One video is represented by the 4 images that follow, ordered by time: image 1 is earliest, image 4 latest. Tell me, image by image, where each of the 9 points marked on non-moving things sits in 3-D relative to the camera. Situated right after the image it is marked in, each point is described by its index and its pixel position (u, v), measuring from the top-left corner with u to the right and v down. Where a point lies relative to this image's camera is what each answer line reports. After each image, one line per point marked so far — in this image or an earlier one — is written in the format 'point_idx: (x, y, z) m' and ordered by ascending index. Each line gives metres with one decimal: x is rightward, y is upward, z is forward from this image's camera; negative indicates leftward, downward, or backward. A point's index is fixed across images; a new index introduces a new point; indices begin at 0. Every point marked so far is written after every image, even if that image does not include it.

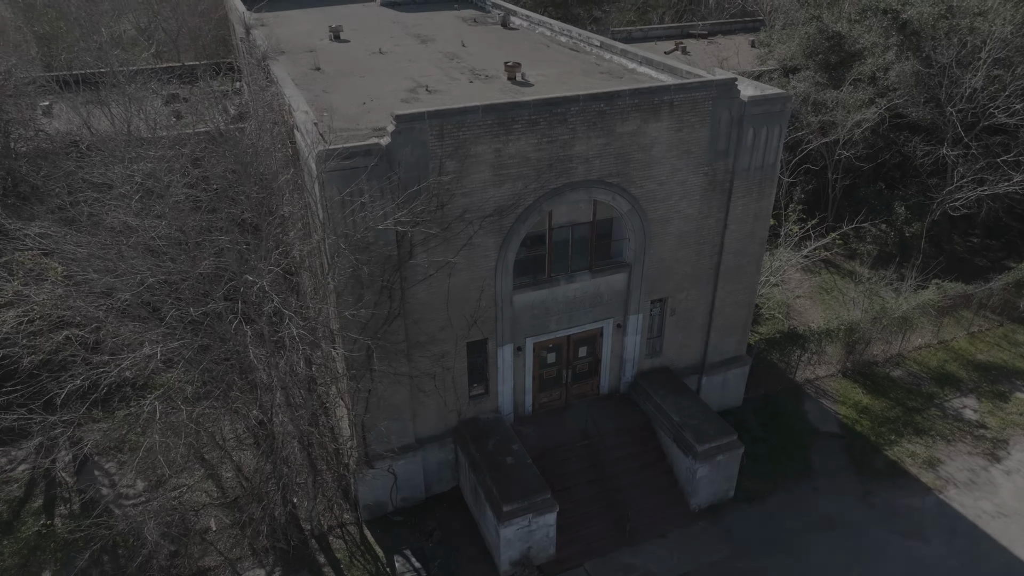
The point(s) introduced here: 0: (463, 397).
0: (-1.1, -2.4, +14.3) m
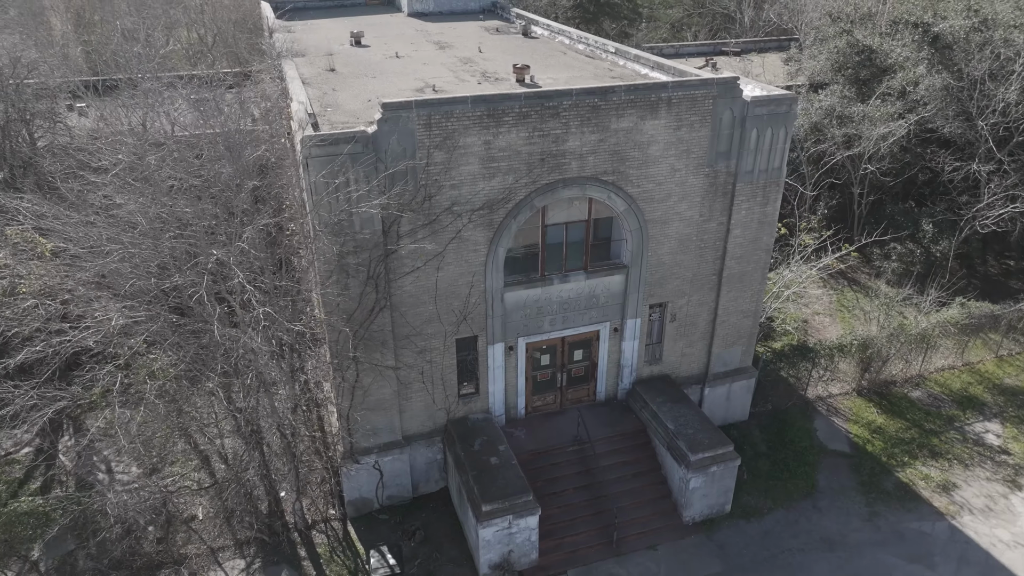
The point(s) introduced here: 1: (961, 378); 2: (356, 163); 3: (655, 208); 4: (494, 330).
0: (-1.3, -2.4, +14.1) m
1: (+13.5, -2.7, +19.1) m
2: (-2.7, +2.2, +11.0) m
3: (+3.1, +1.7, +13.6) m
4: (-0.4, -0.9, +13.7) m
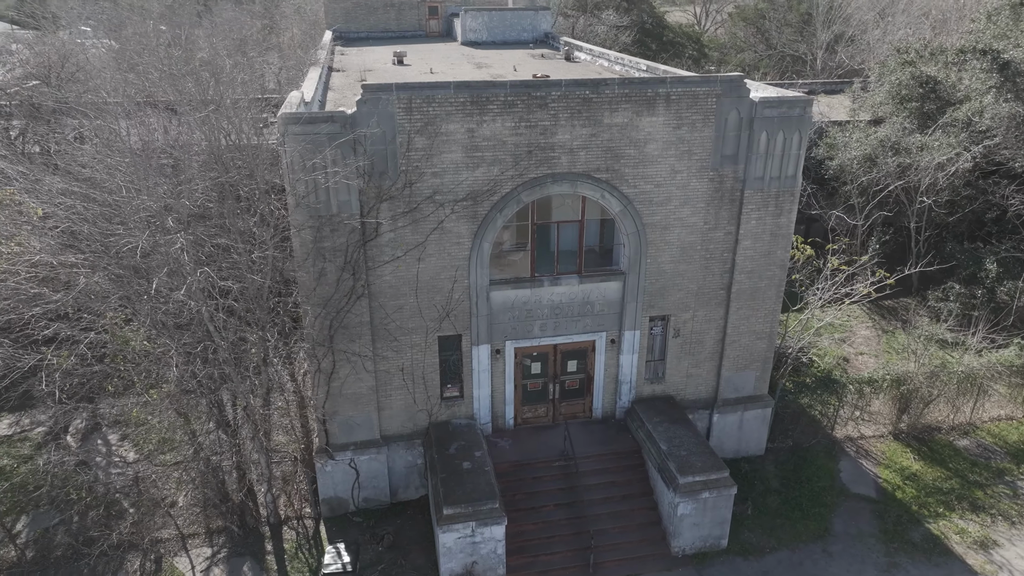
0: (-1.7, -2.3, +13.6) m
1: (+13.5, -3.8, +17.0) m
2: (-3.1, +2.5, +11.0) m
3: (+2.9, +1.5, +12.9) m
4: (-0.7, -0.9, +13.2) m
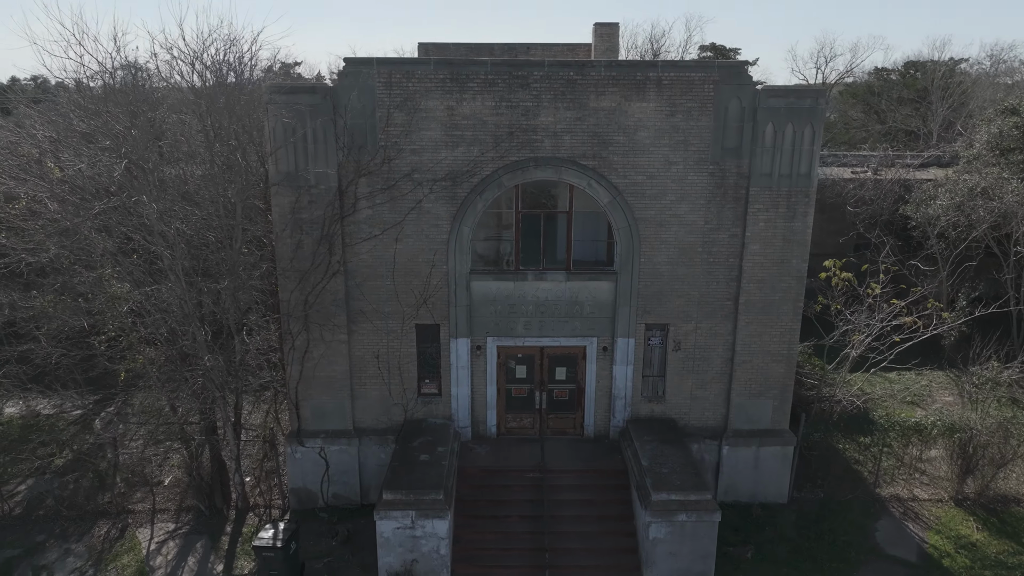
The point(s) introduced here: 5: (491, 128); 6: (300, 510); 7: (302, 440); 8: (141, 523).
0: (-2.1, -2.1, +13.0) m
1: (+13.3, -4.8, +13.7) m
2: (-3.5, +3.1, +11.3) m
3: (+2.6, +1.6, +12.1) m
4: (-1.1, -0.7, +12.7) m
5: (-0.4, +2.9, +11.6) m
6: (-4.5, -4.6, +13.3) m
7: (-4.3, -3.1, +13.0) m
8: (-7.7, -4.9, +13.2) m
